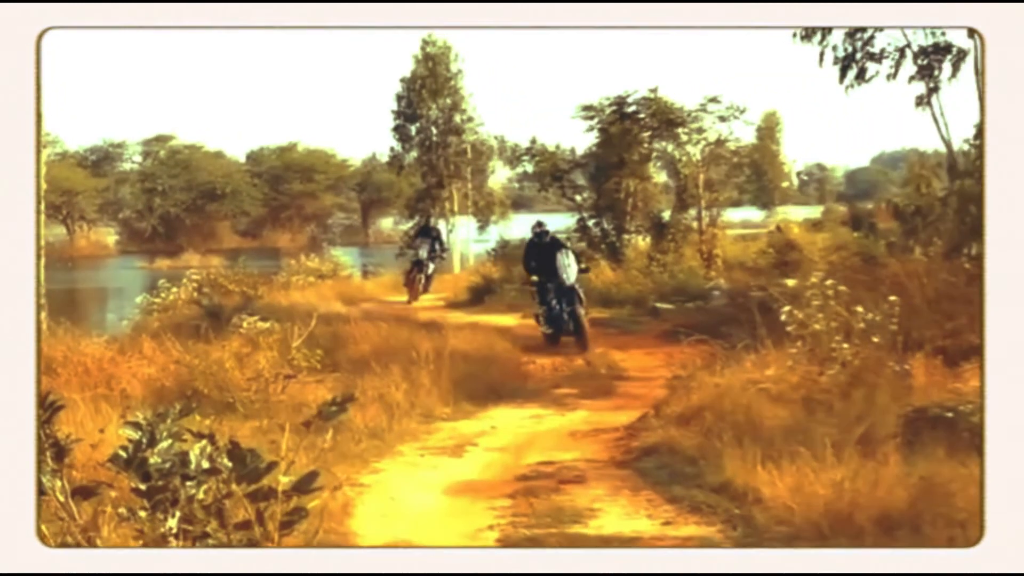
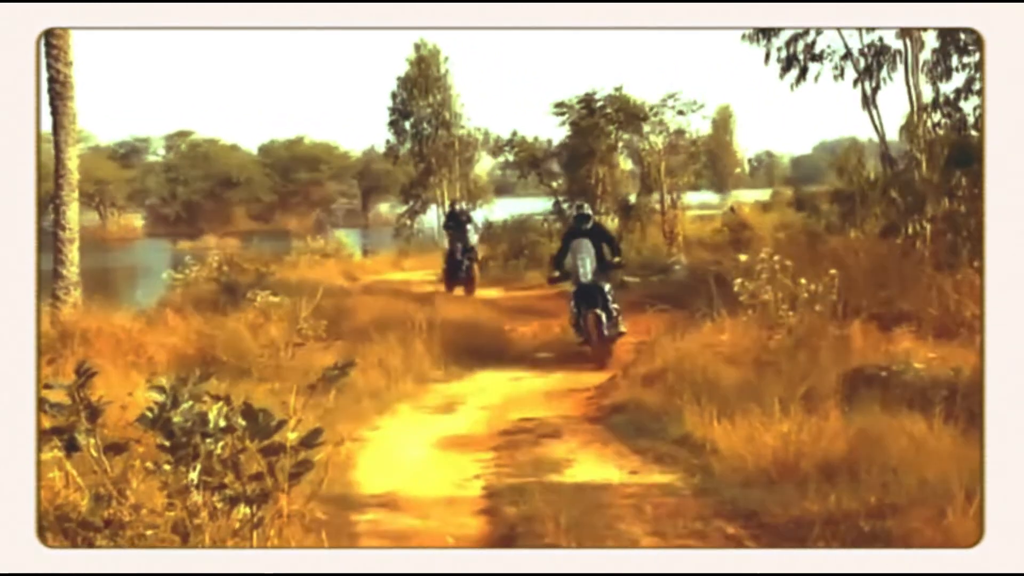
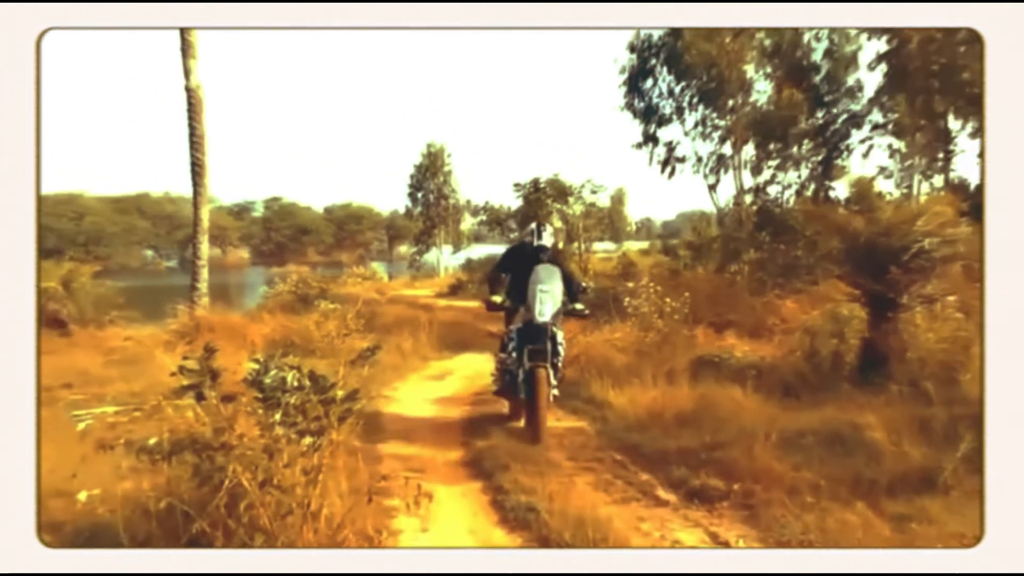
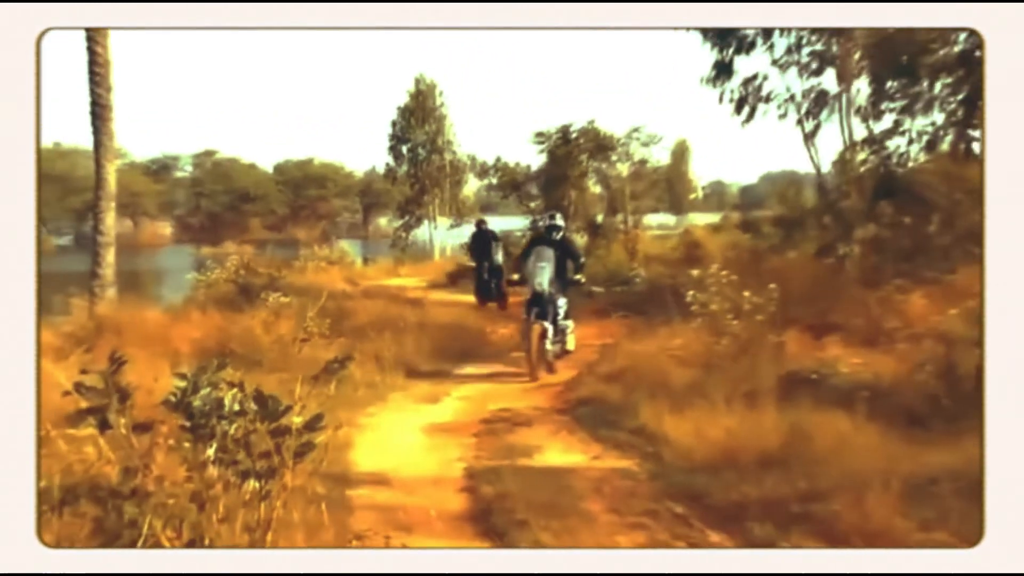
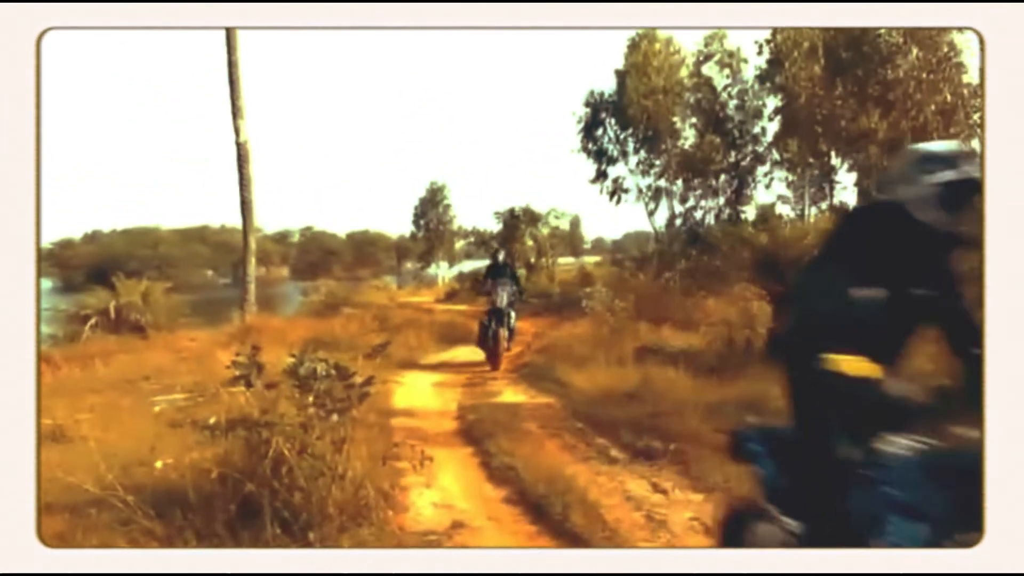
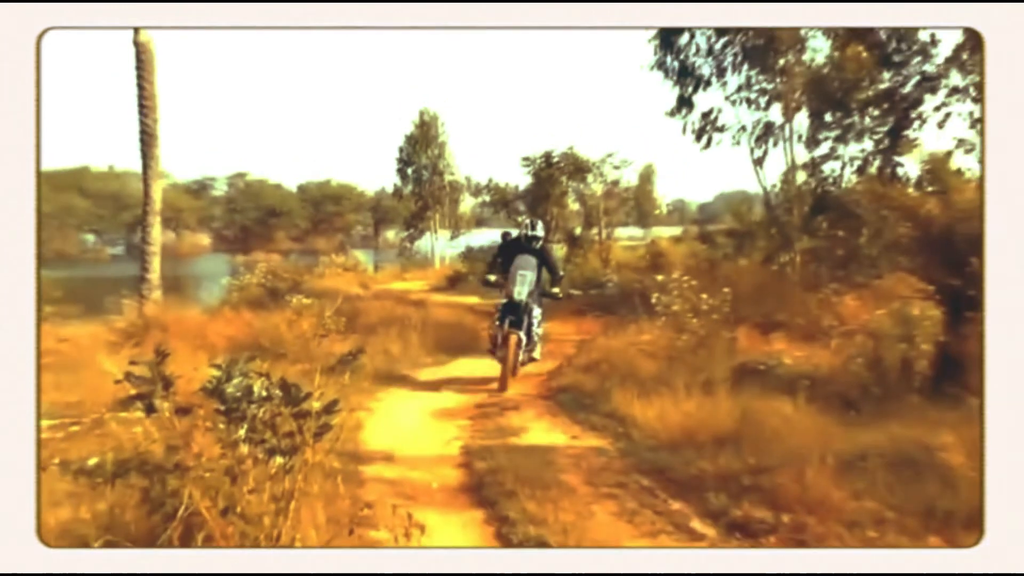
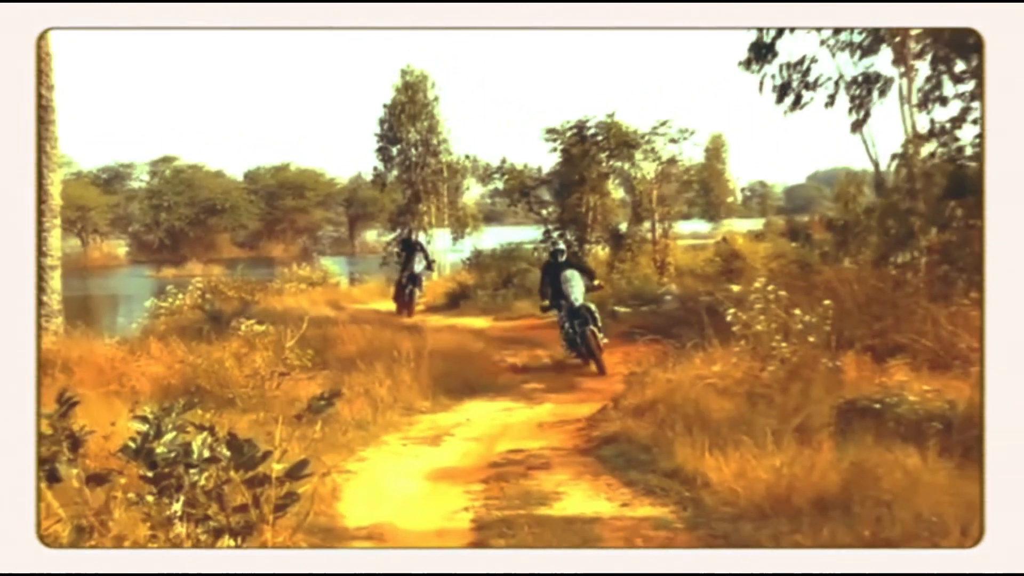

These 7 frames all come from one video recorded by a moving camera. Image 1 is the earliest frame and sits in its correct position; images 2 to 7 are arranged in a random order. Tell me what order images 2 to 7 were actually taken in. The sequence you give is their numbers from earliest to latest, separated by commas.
7, 2, 4, 6, 3, 5
